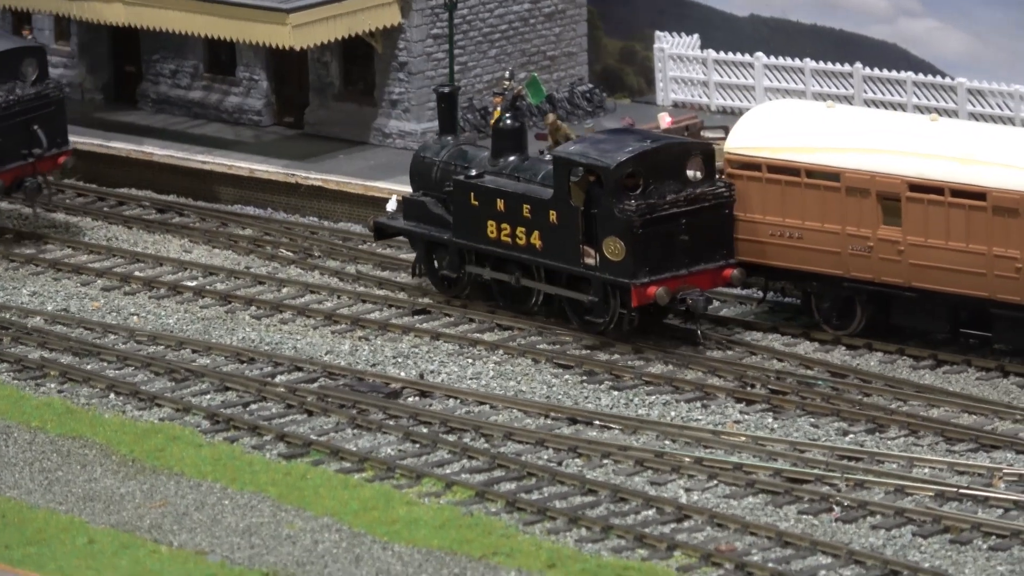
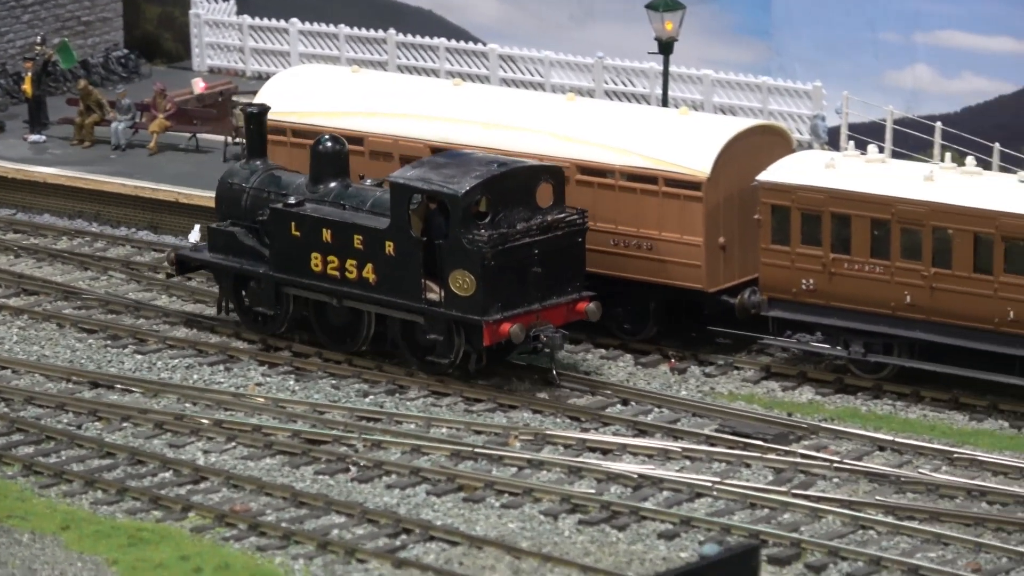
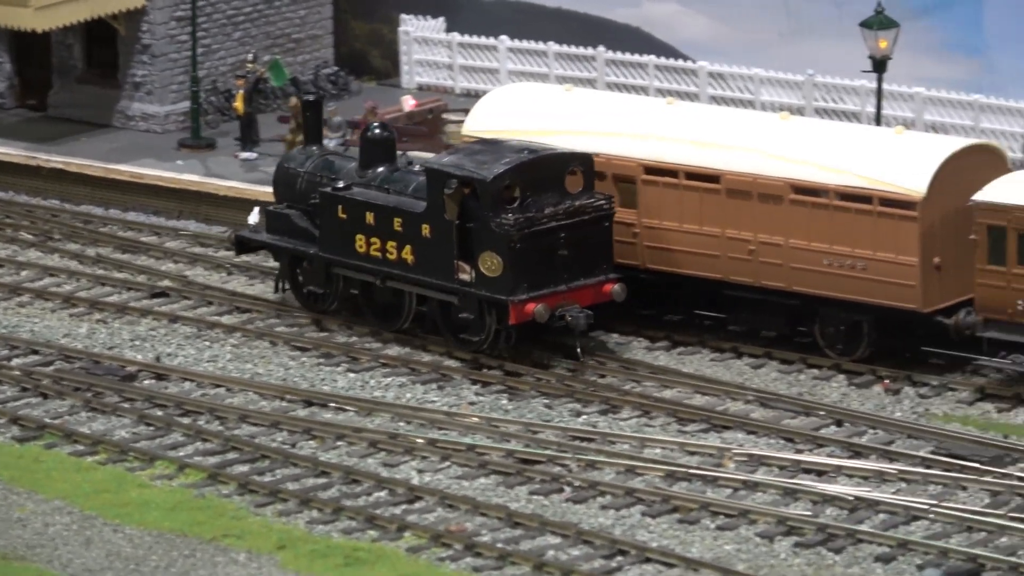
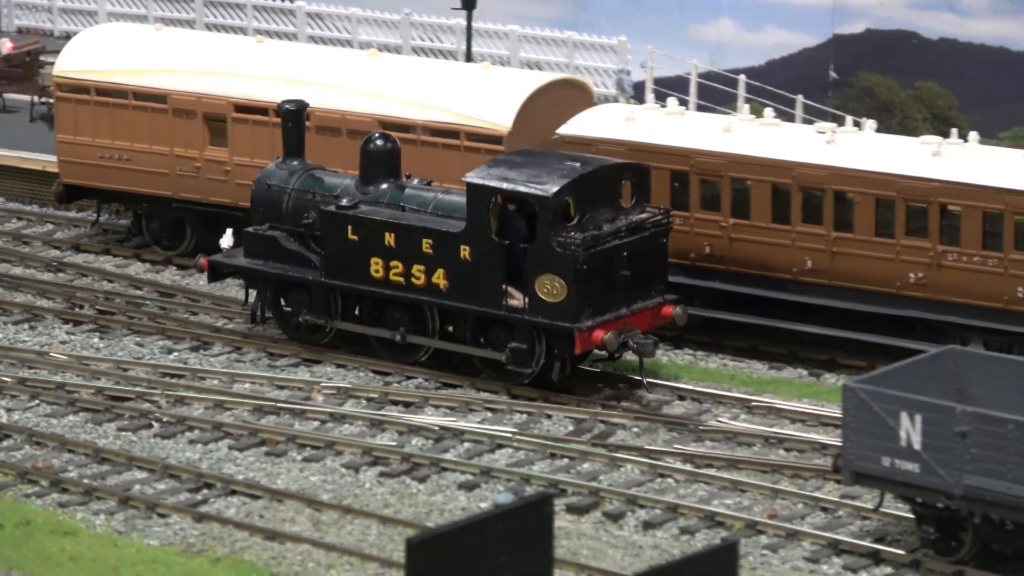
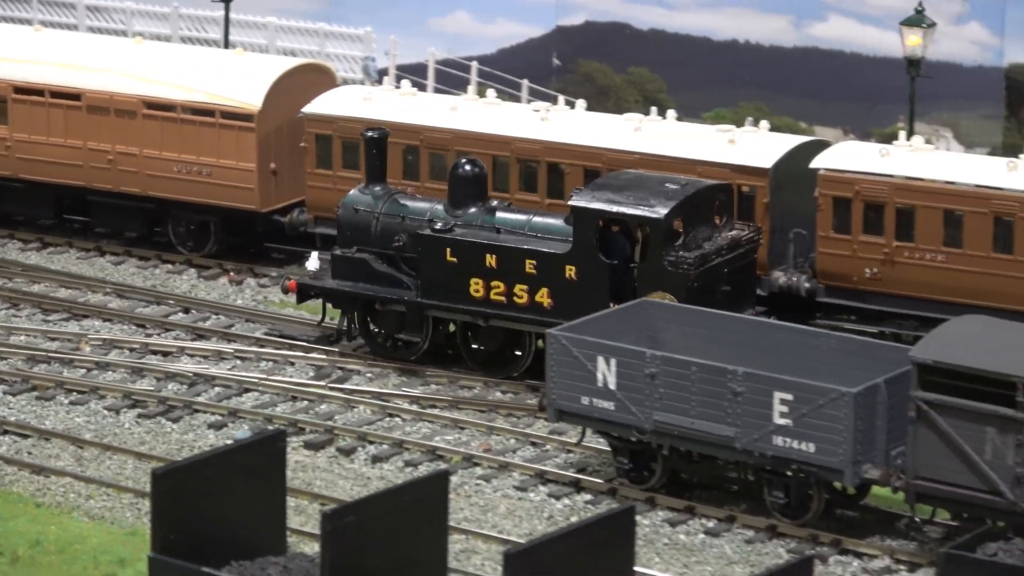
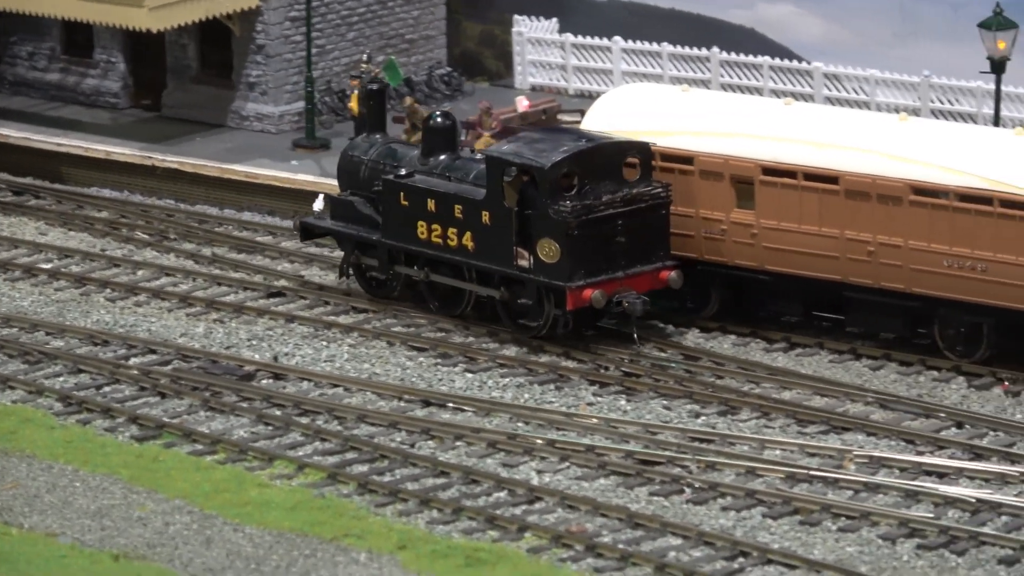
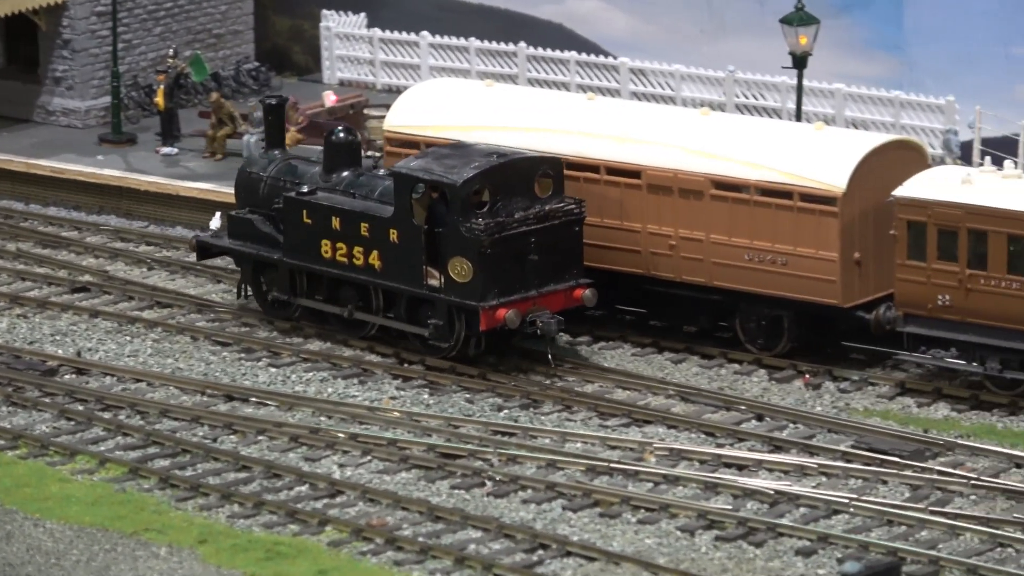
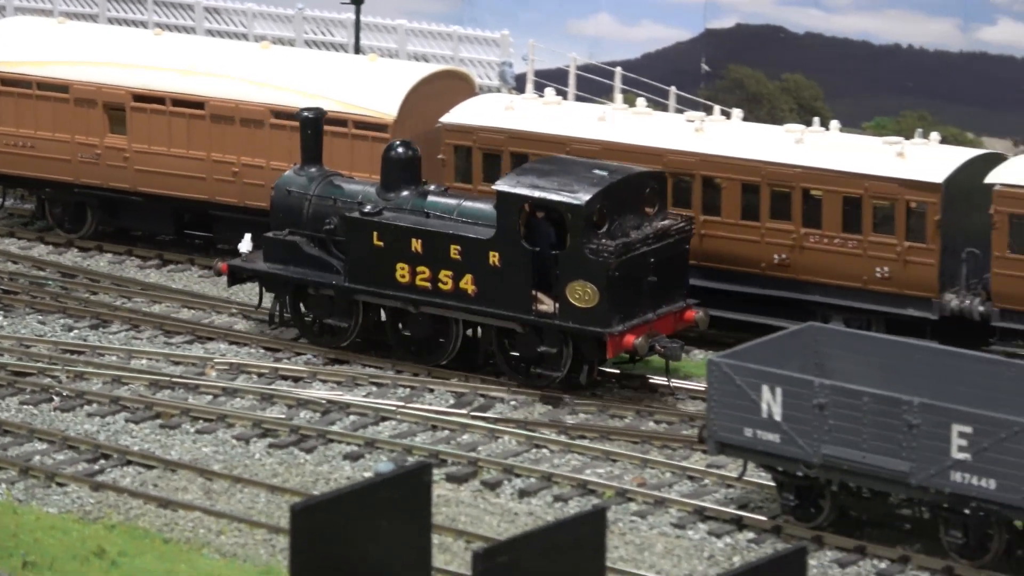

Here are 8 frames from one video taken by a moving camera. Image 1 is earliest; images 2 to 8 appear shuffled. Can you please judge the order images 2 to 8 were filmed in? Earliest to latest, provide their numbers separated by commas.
6, 3, 7, 2, 4, 8, 5
